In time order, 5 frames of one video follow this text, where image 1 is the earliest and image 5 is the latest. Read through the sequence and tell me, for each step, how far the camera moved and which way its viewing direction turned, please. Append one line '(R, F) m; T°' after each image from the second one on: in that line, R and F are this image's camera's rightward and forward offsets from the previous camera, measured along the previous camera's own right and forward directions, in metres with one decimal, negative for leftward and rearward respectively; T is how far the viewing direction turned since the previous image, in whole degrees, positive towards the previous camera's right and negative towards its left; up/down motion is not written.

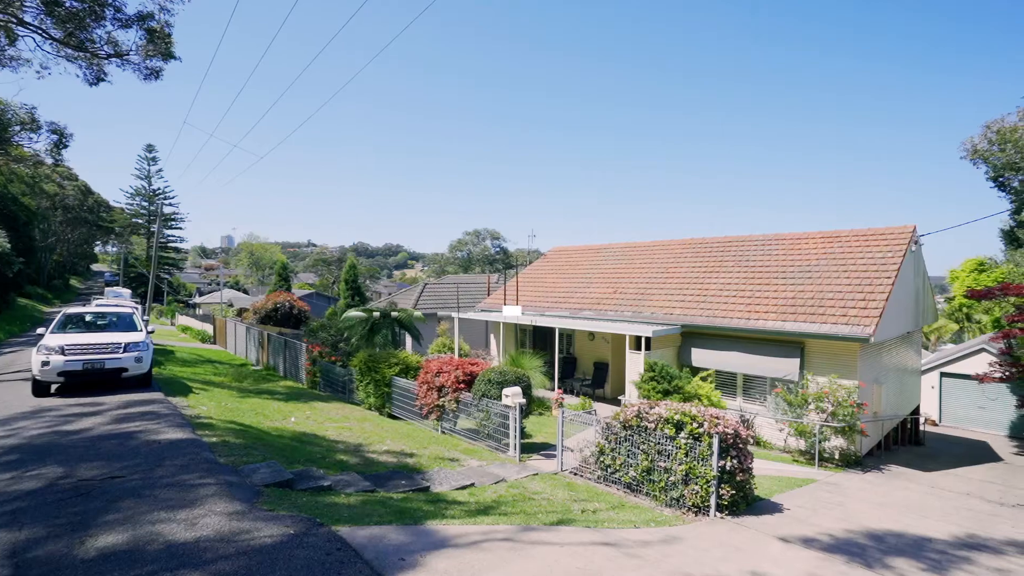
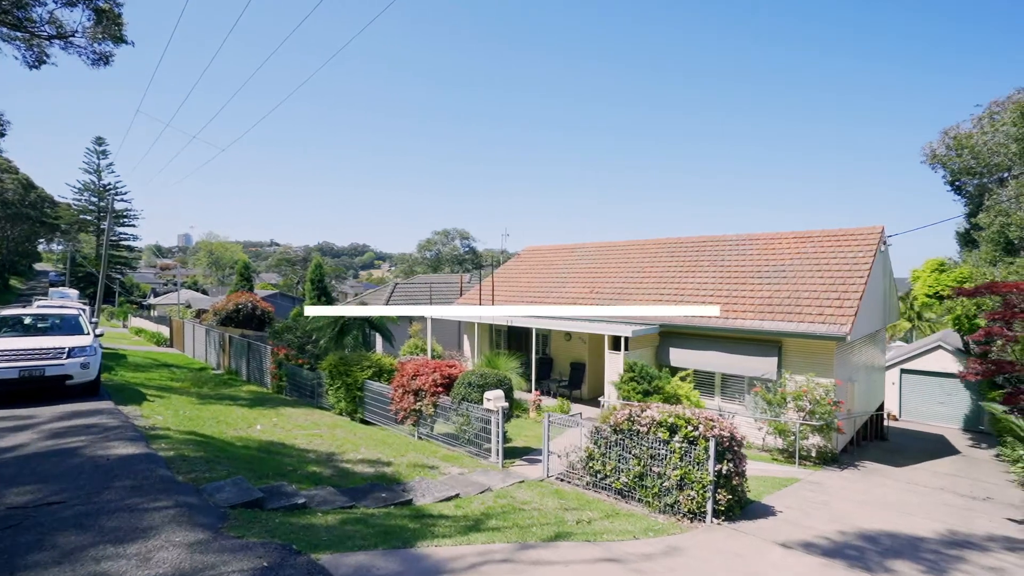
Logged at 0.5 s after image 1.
(-0.3, +0.5) m; +3°
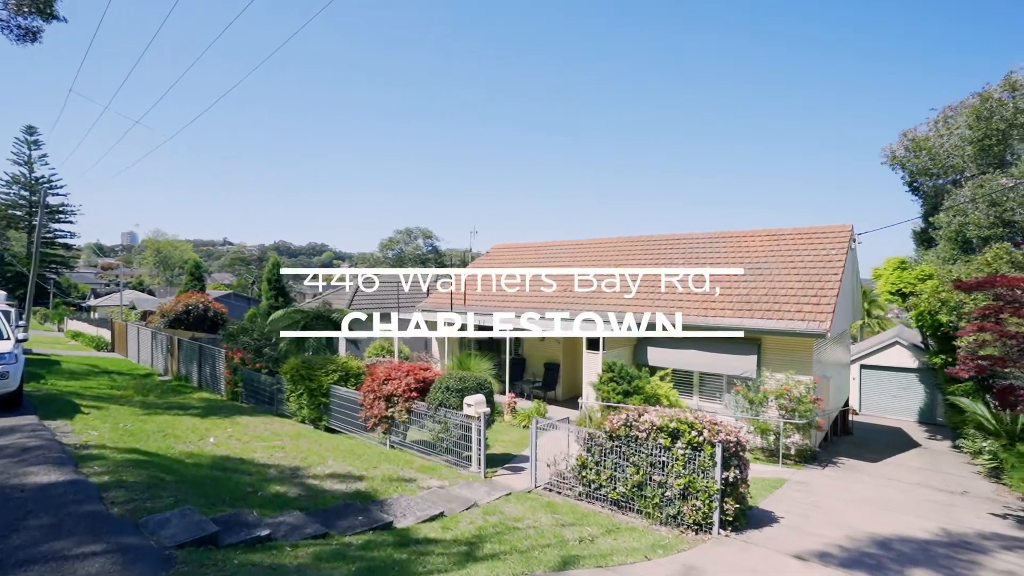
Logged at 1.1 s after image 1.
(-0.4, +0.8) m; +4°
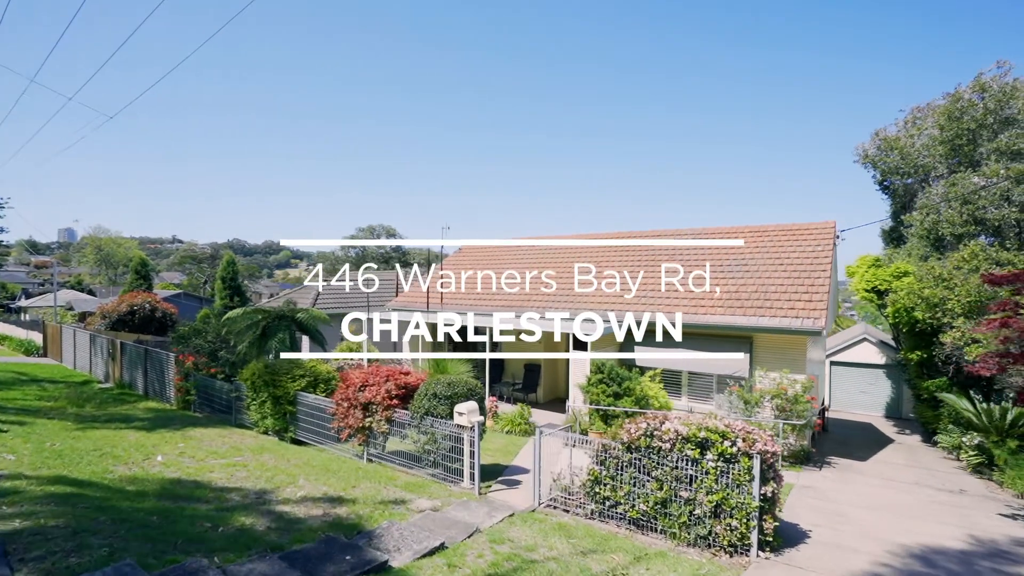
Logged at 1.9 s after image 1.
(-0.6, +1.1) m; +4°
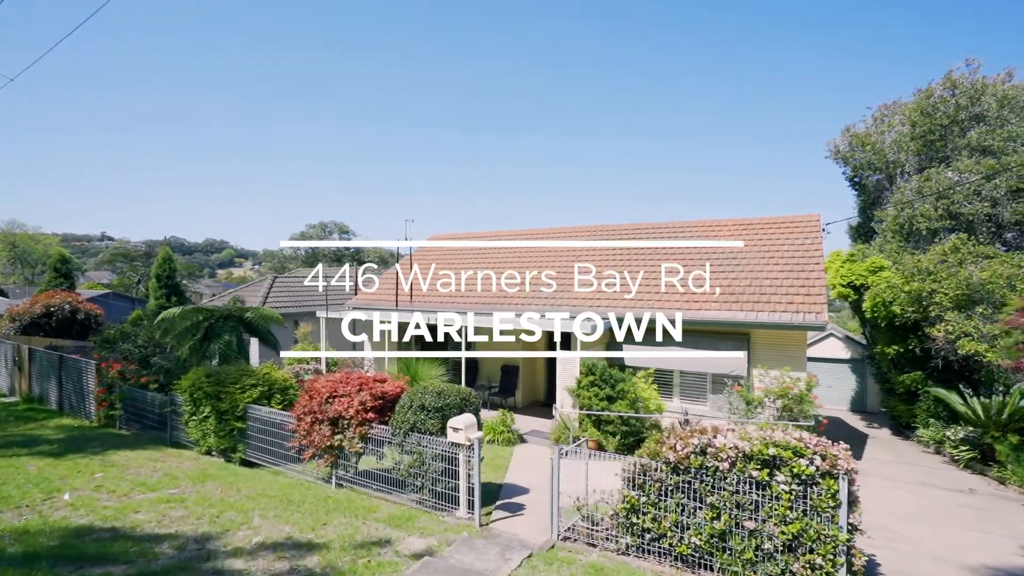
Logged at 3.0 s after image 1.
(-0.7, +1.5) m; +5°
